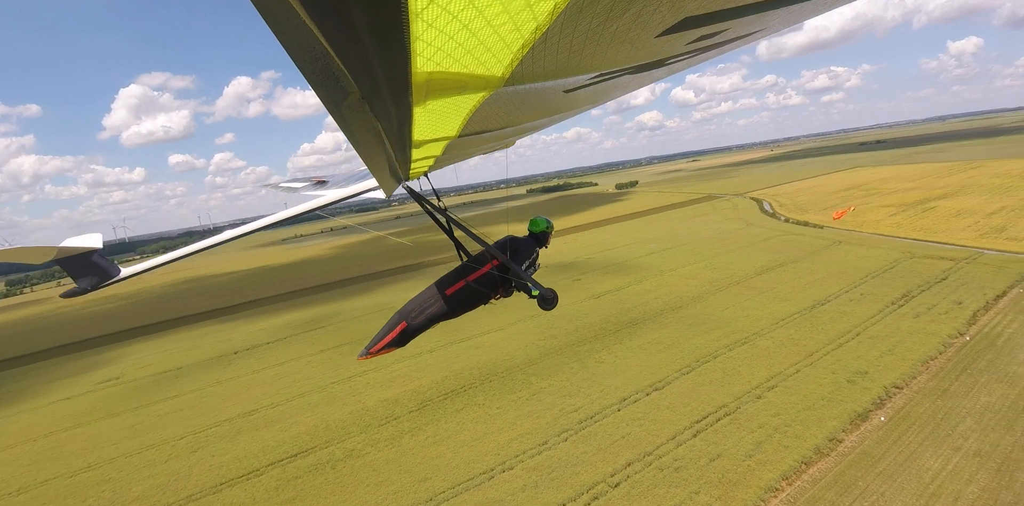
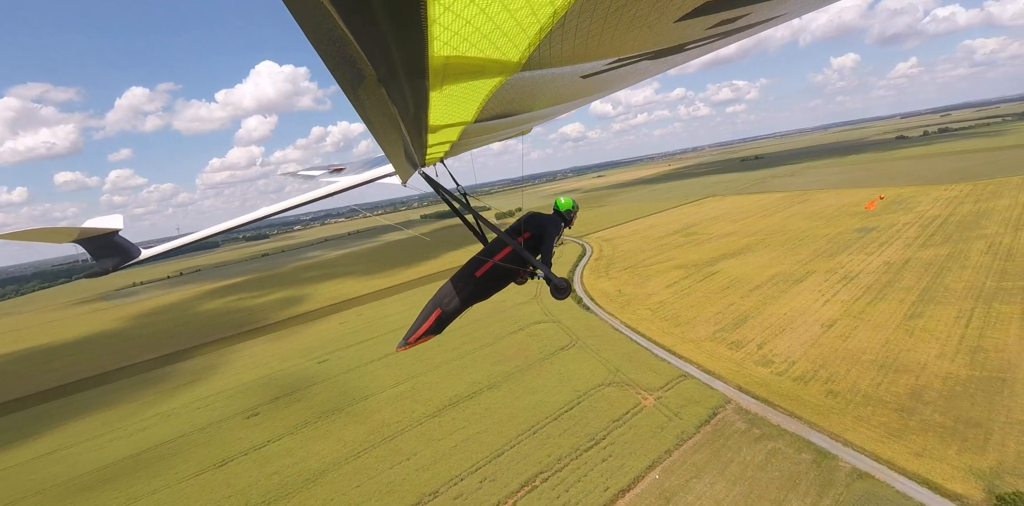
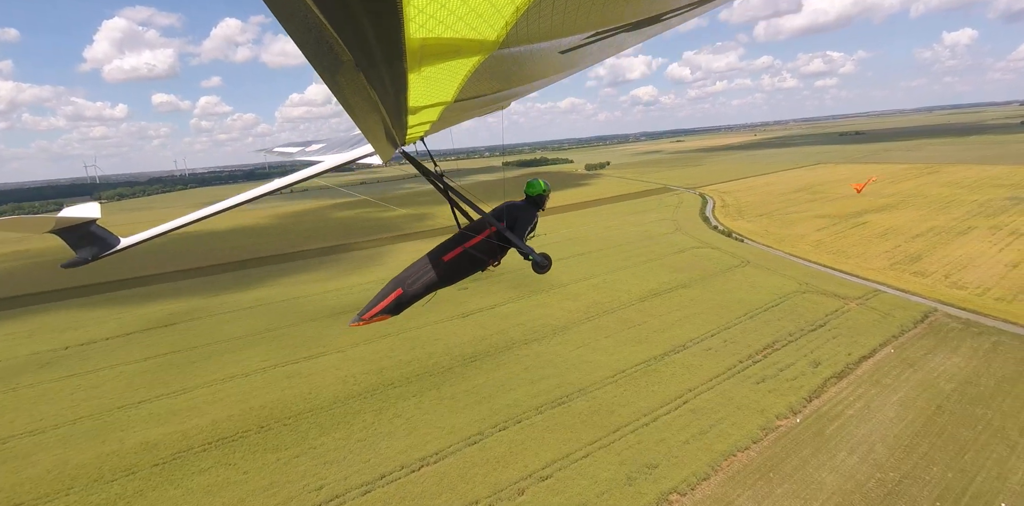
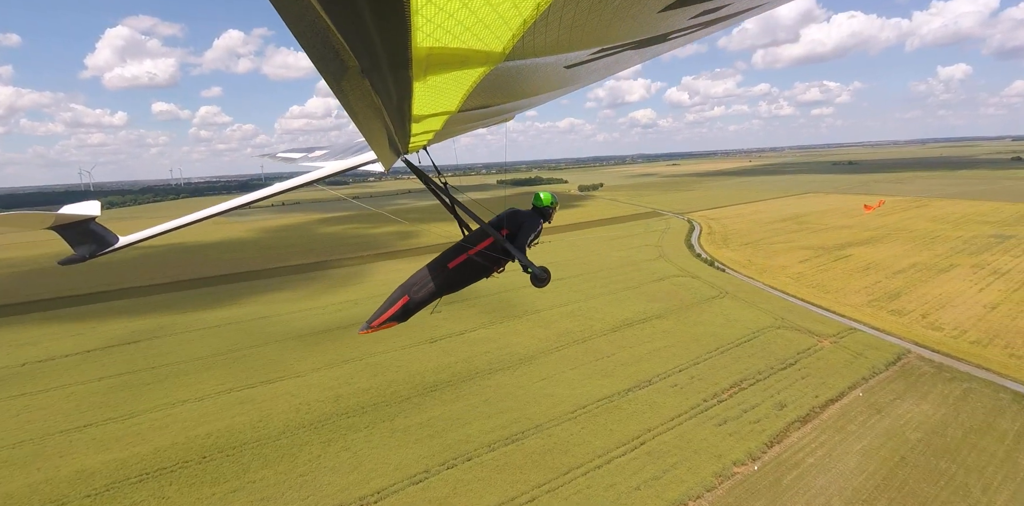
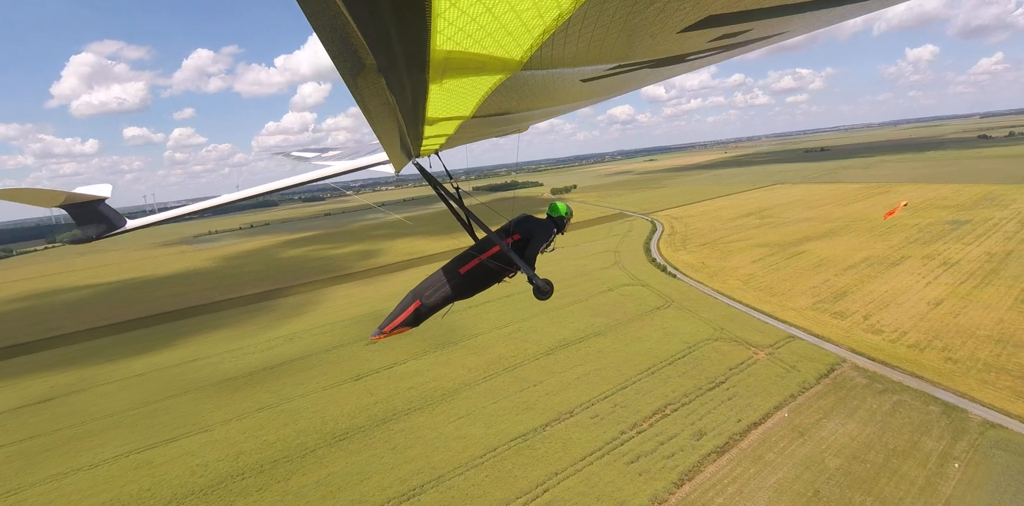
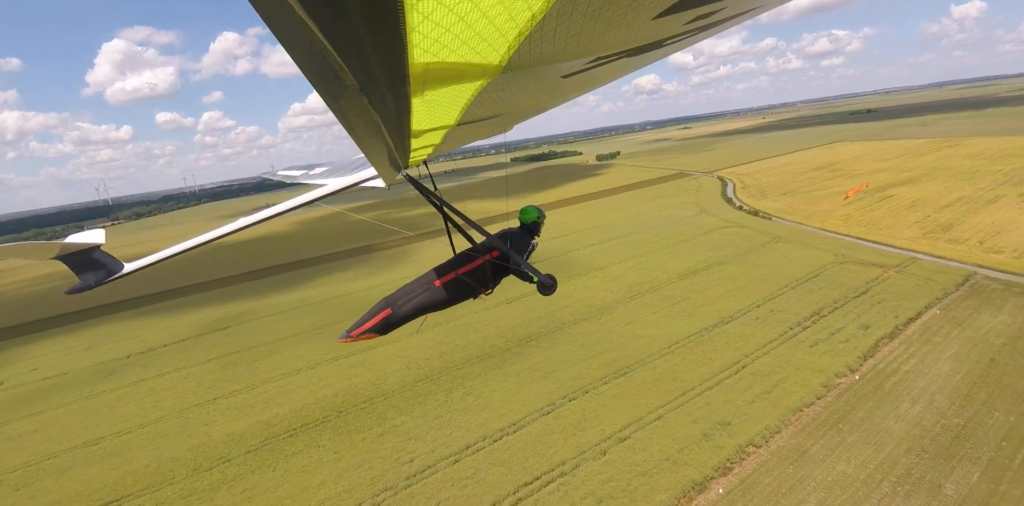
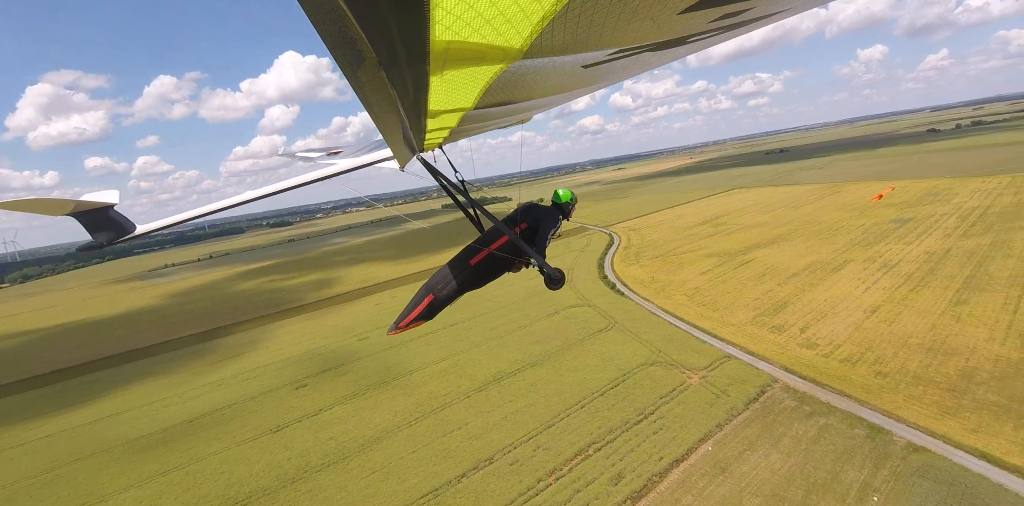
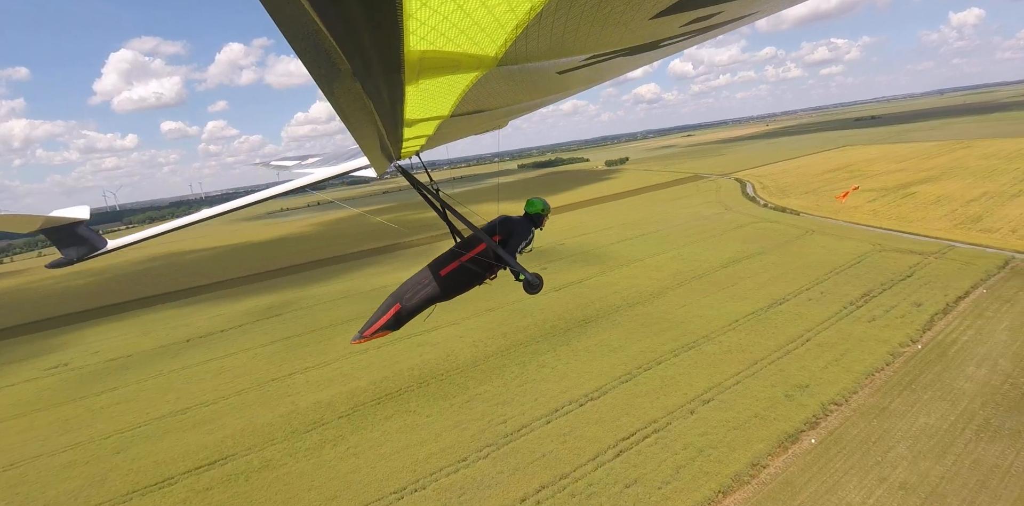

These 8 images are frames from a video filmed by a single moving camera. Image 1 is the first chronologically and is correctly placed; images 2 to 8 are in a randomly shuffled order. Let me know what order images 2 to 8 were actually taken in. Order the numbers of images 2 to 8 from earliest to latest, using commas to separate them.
8, 6, 3, 4, 5, 7, 2
